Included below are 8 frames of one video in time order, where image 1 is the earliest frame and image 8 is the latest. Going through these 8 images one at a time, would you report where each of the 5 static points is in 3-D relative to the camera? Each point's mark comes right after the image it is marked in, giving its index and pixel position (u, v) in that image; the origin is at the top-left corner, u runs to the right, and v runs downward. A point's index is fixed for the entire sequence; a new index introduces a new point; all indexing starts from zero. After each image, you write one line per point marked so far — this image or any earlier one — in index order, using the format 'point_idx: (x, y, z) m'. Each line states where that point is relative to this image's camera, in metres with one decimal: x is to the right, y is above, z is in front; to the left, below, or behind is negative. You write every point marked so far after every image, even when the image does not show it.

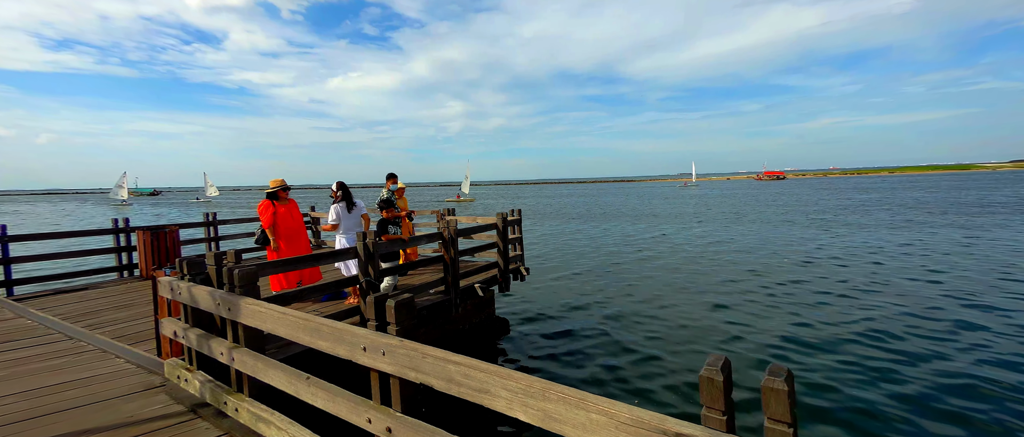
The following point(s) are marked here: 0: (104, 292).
0: (-6.5, -1.2, +7.1) m
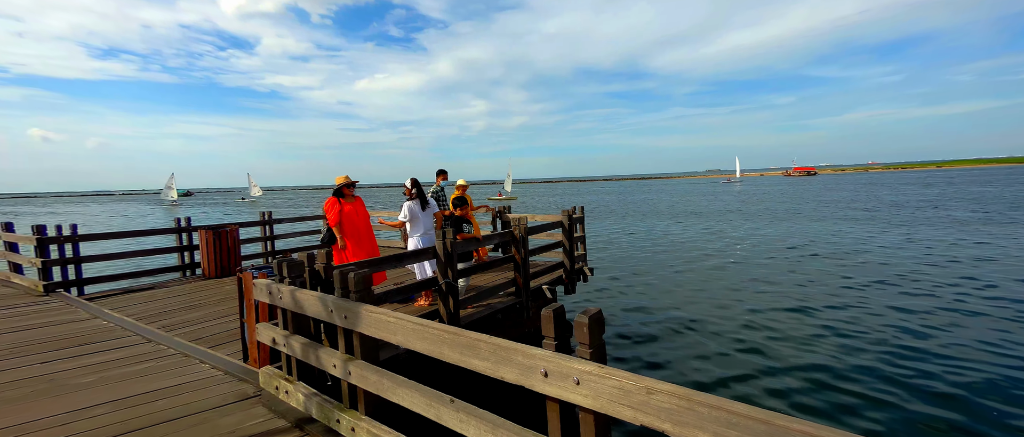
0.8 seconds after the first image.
0: (-5.5, -1.2, +7.2) m
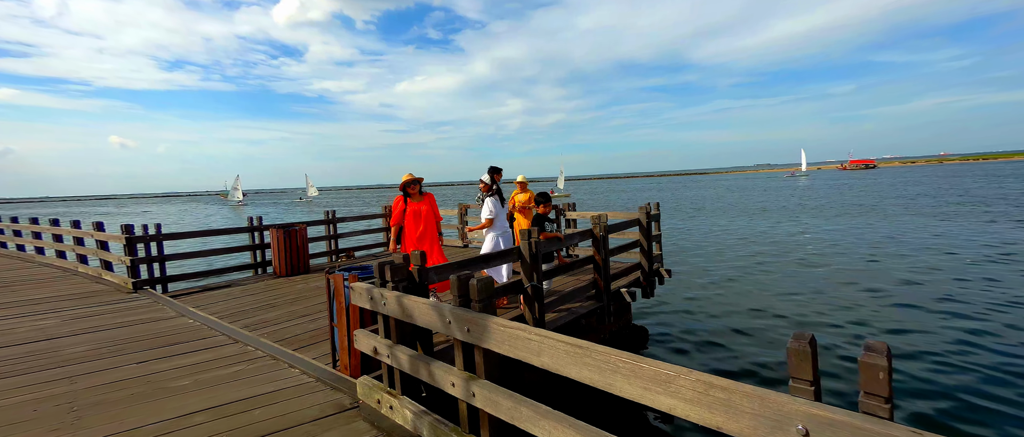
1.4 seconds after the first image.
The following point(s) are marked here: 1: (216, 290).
0: (-4.4, -1.2, +7.3) m
1: (-4.9, -1.2, +7.4) m
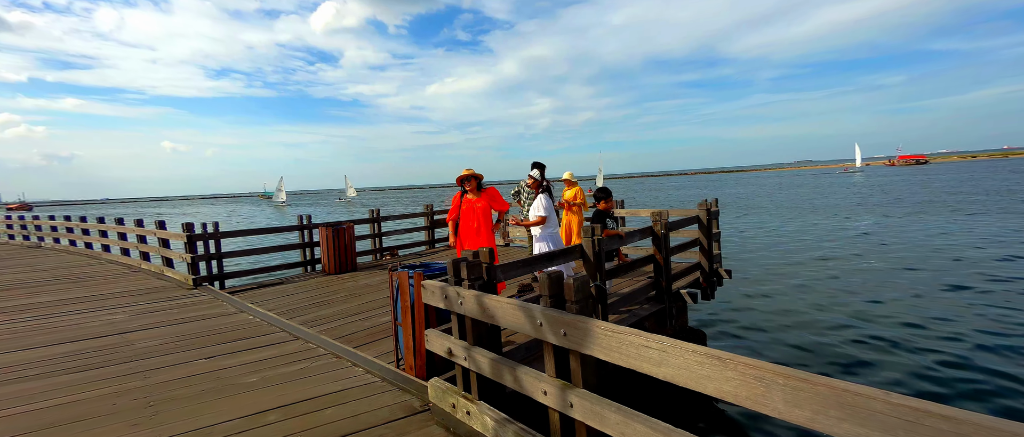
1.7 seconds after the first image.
0: (-3.6, -1.2, +7.5) m
1: (-4.1, -1.2, +7.6) m
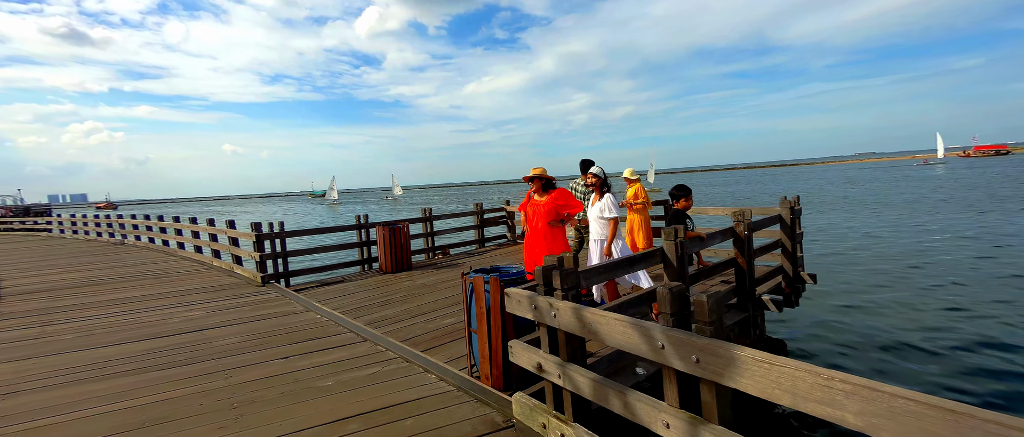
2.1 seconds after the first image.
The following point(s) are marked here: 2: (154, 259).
0: (-2.6, -1.1, +7.6) m
1: (-3.1, -1.2, +7.8) m
2: (-9.6, -1.1, +12.0) m
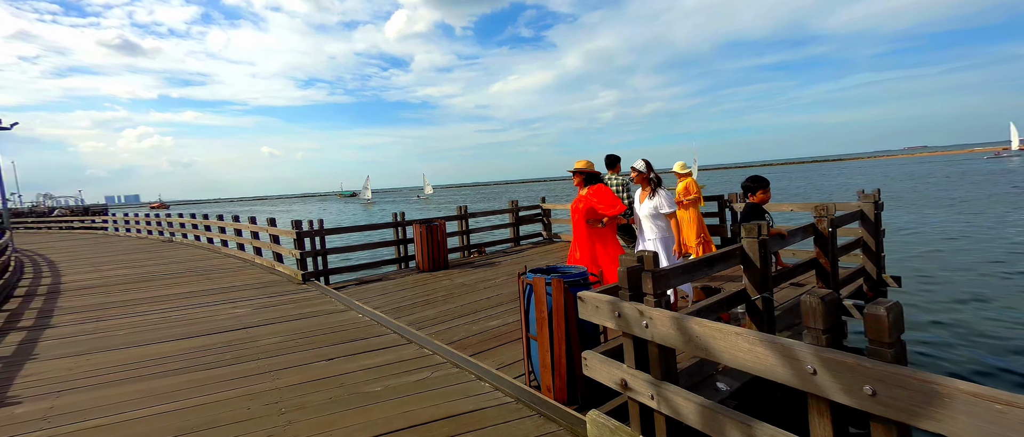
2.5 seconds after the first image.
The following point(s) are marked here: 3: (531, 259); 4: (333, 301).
0: (-1.9, -1.1, +7.4) m
1: (-2.4, -1.1, +7.7) m
2: (-8.6, -1.0, +12.3) m
3: (+0.4, -0.8, +8.9) m
4: (-2.5, -1.2, +6.3) m
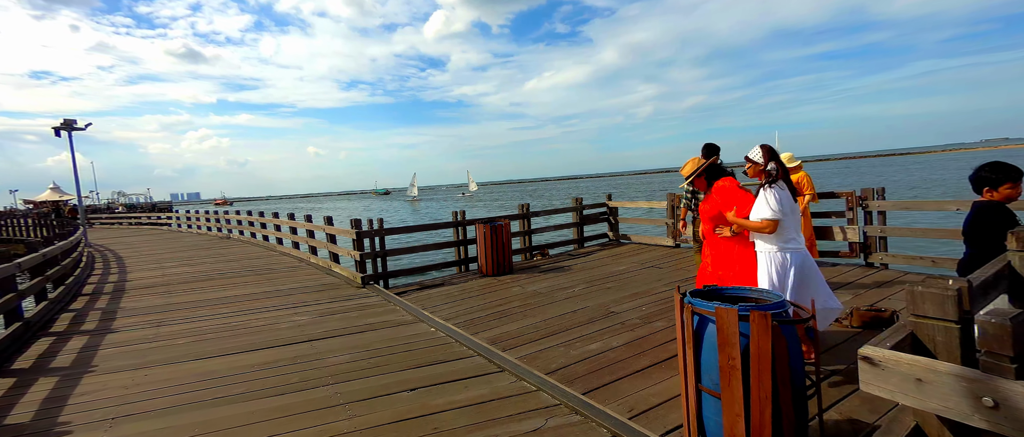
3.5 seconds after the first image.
0: (-0.7, -1.1, +6.8) m
1: (-1.2, -1.1, +7.1) m
2: (-7.0, -1.0, +12.2) m
3: (+1.7, -0.8, +8.0) m
4: (-1.5, -1.2, +5.8) m
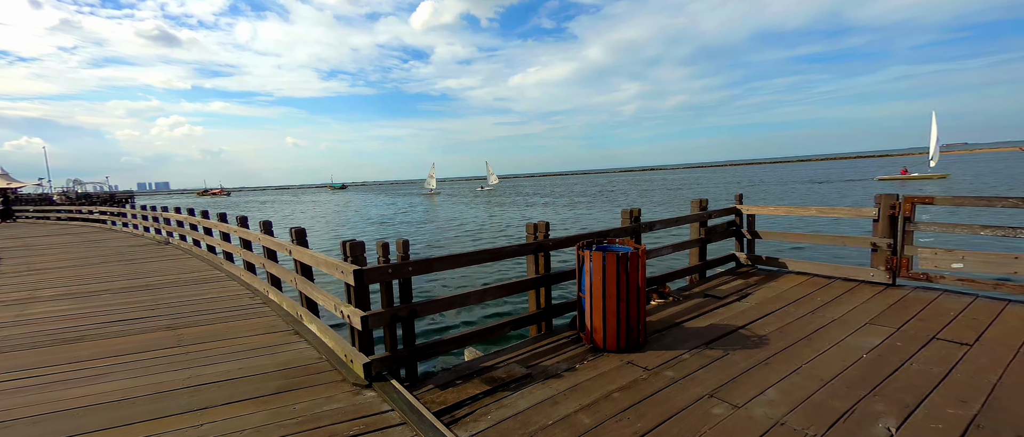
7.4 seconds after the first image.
0: (+0.6, -1.3, +3.1) m
1: (+0.1, -1.3, +3.3) m
2: (-5.9, -1.0, +8.2) m
3: (+2.9, -1.0, +4.4) m
4: (-0.1, -1.4, +2.0) m
